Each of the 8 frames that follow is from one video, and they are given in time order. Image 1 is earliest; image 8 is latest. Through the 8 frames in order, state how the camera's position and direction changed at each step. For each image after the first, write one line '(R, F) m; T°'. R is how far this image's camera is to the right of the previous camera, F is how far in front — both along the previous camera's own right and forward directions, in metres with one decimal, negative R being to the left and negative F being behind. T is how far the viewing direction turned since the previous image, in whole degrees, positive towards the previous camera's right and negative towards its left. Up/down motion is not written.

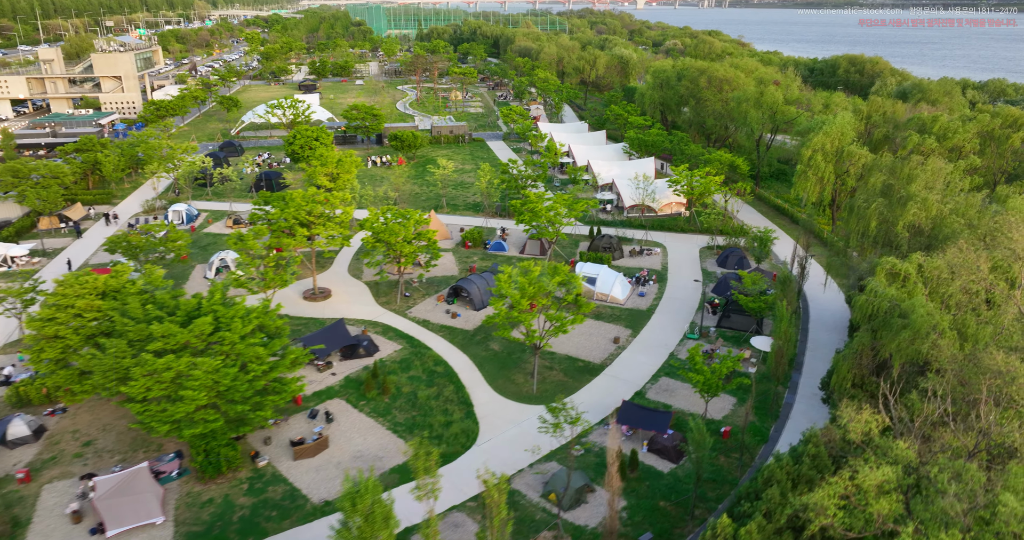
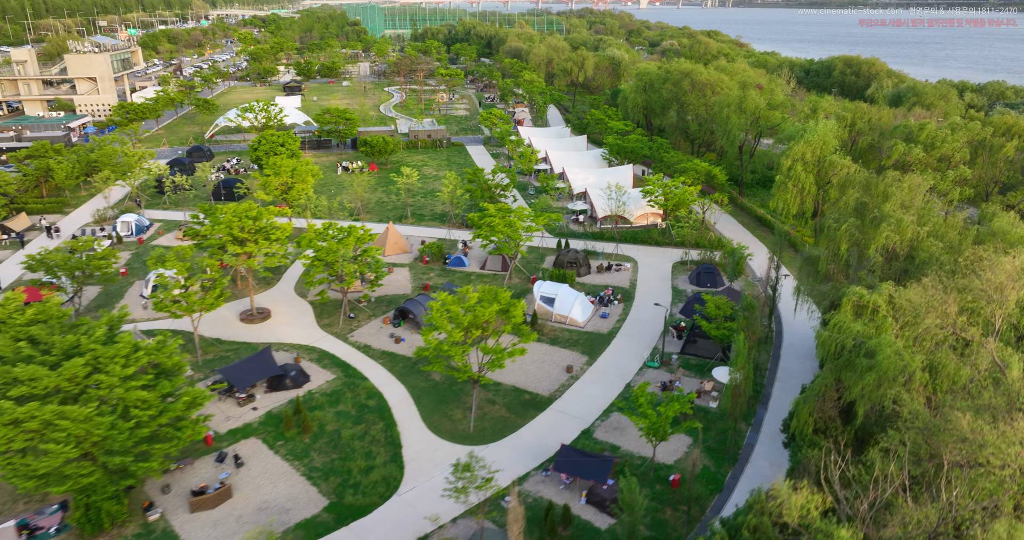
(+2.5, +2.5) m; 0°
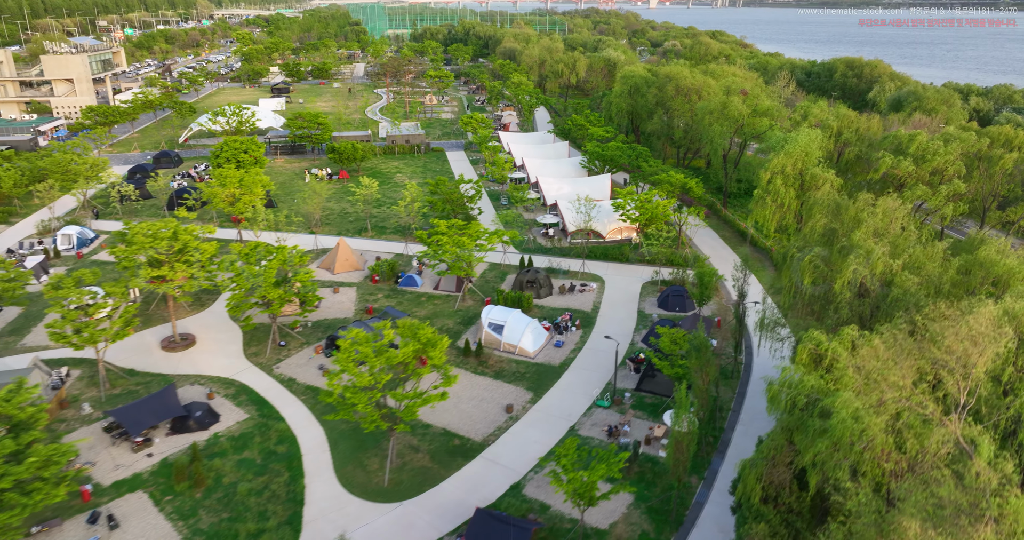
(+2.8, +2.9) m; -1°
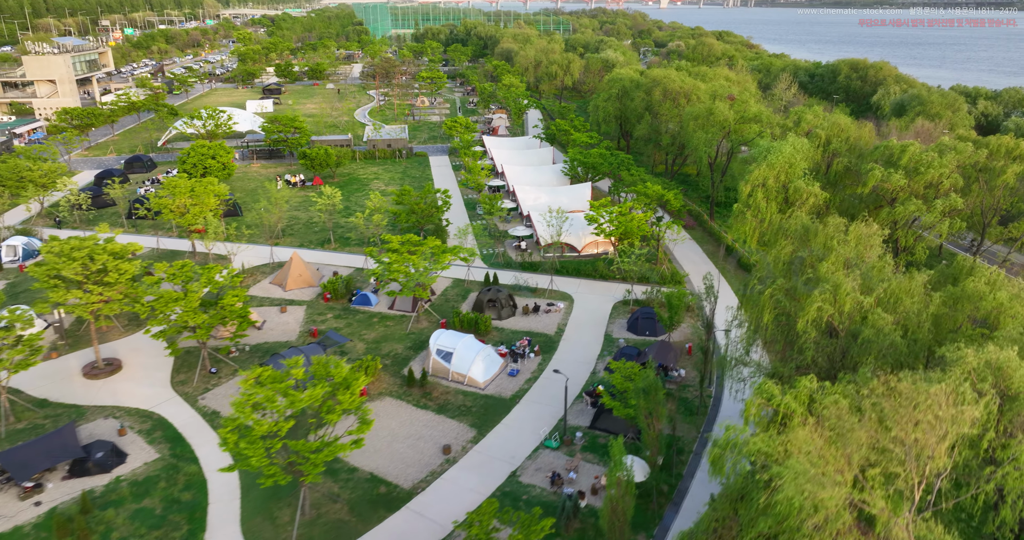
(+2.5, +2.6) m; -1°
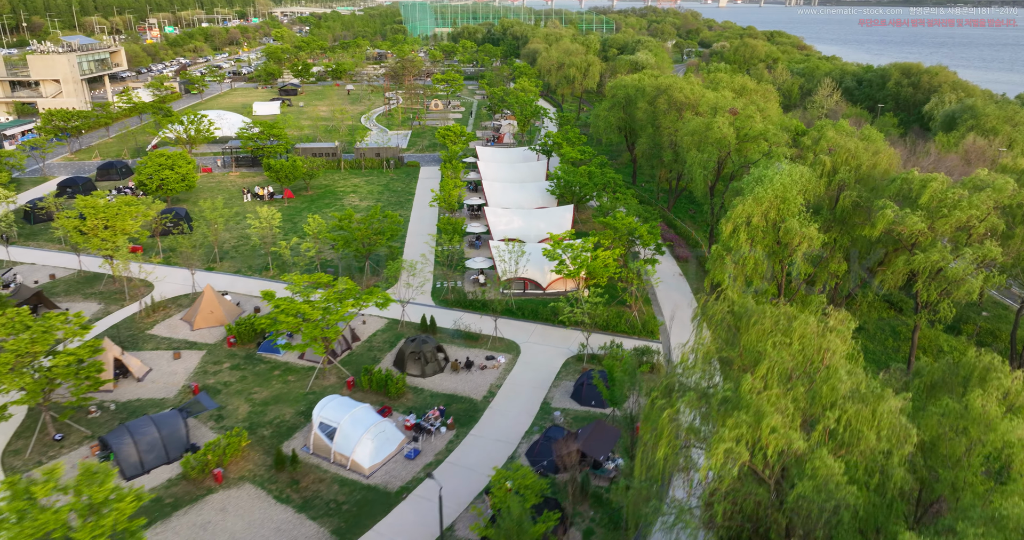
(+5.0, +5.8) m; -4°
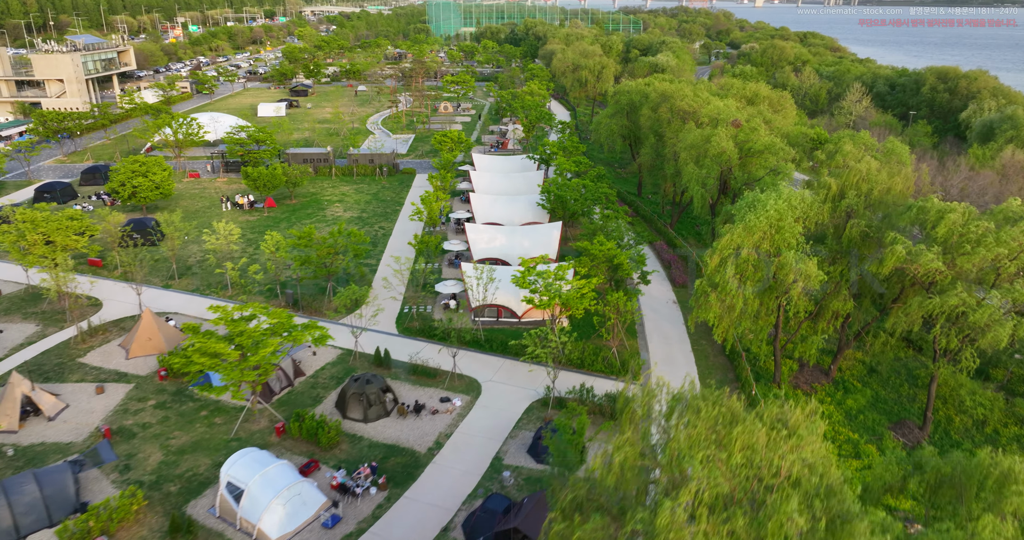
(+2.7, +3.5) m; -2°
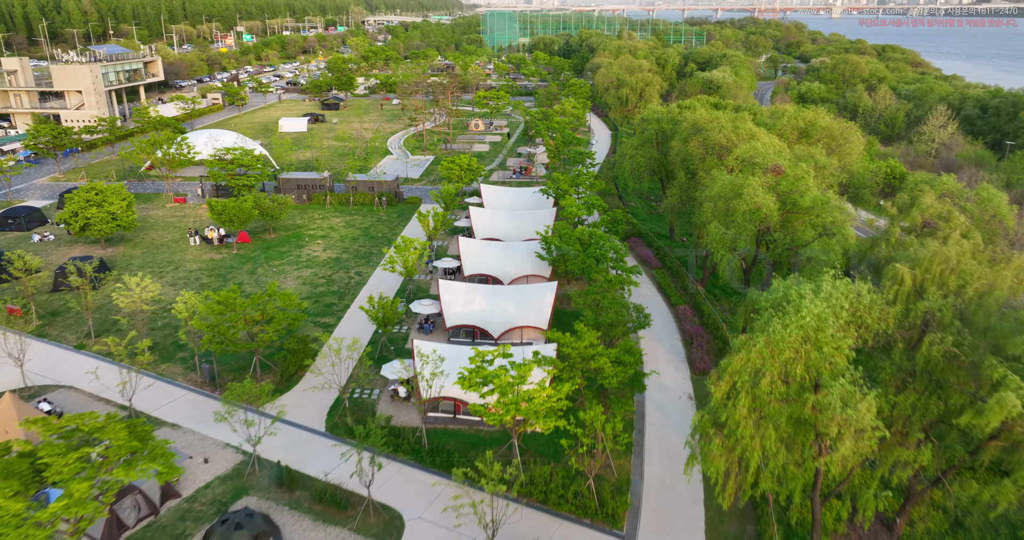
(+3.5, +7.8) m; -5°
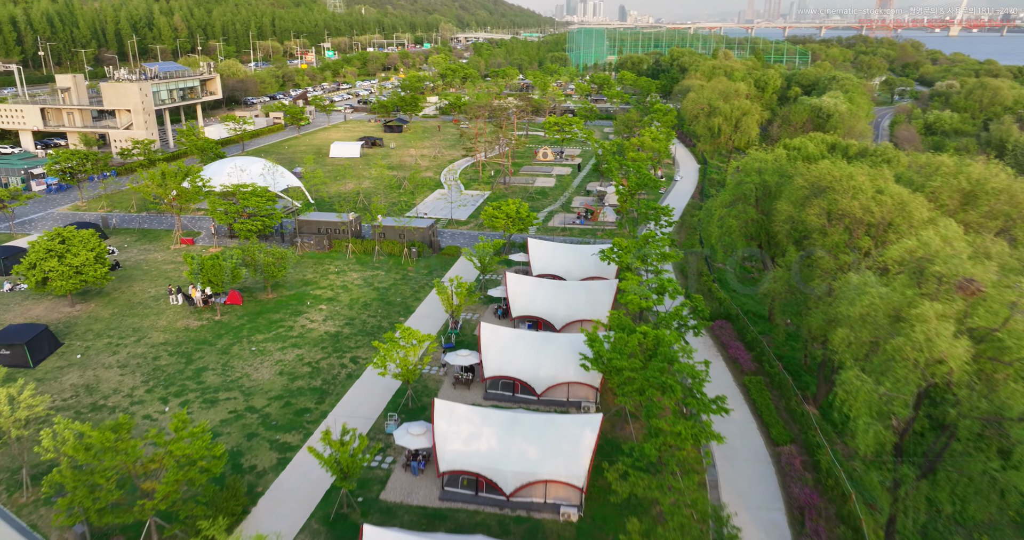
(+1.7, +10.1) m; -7°
